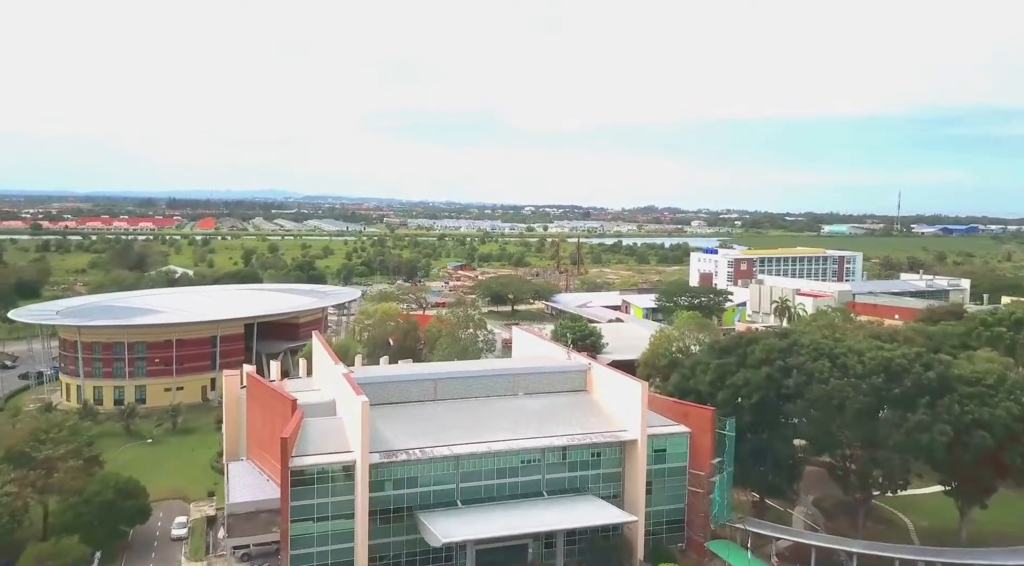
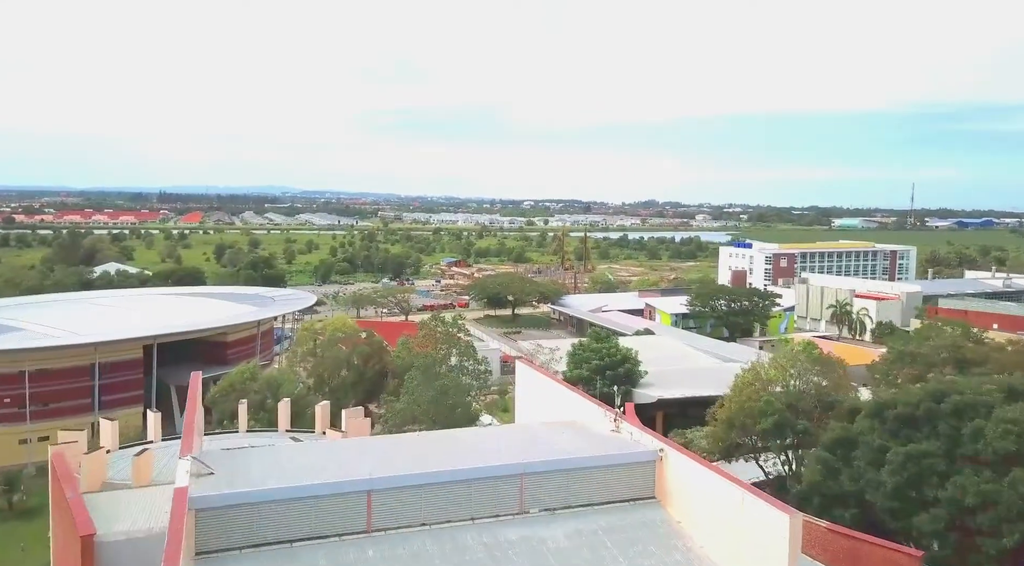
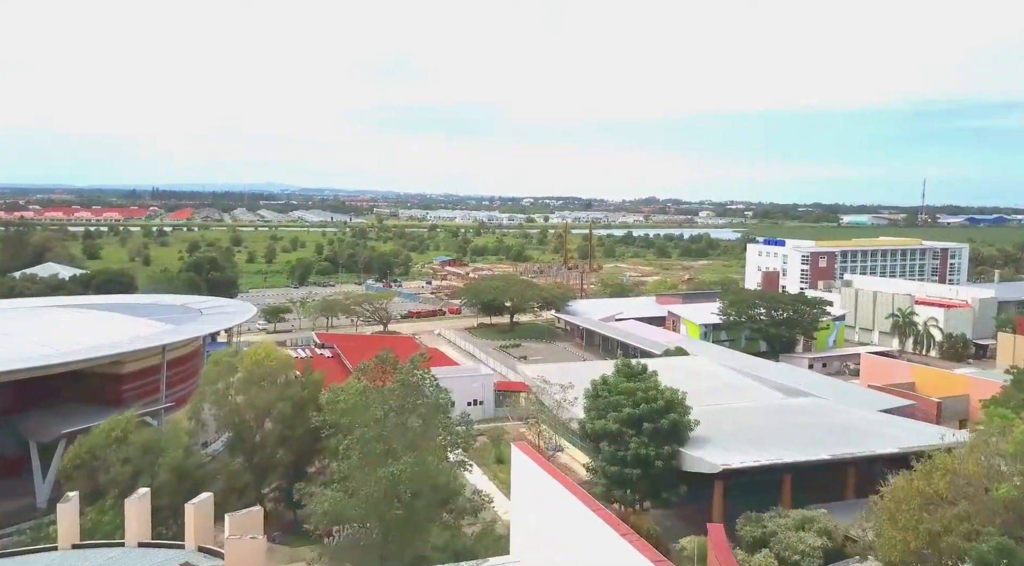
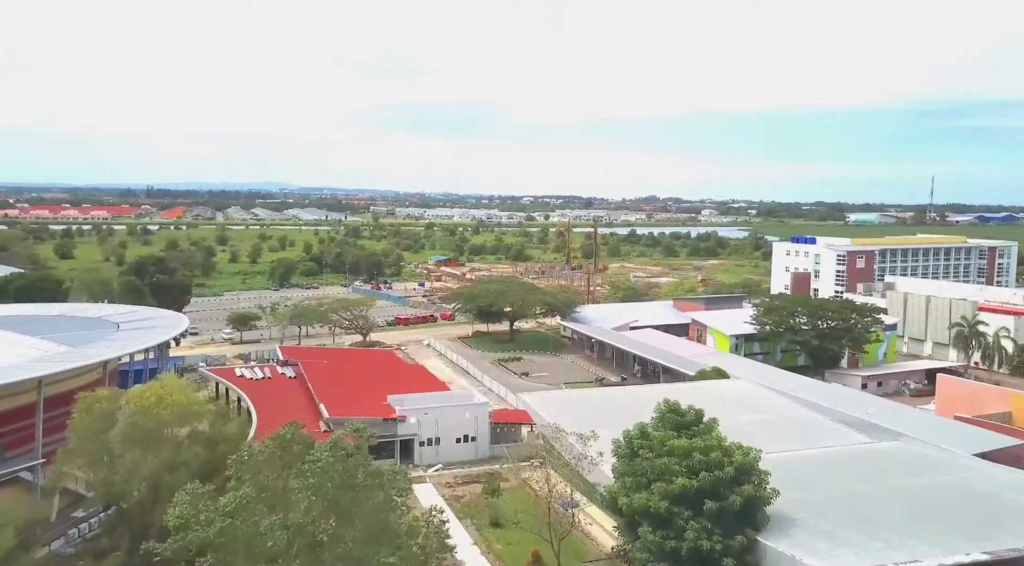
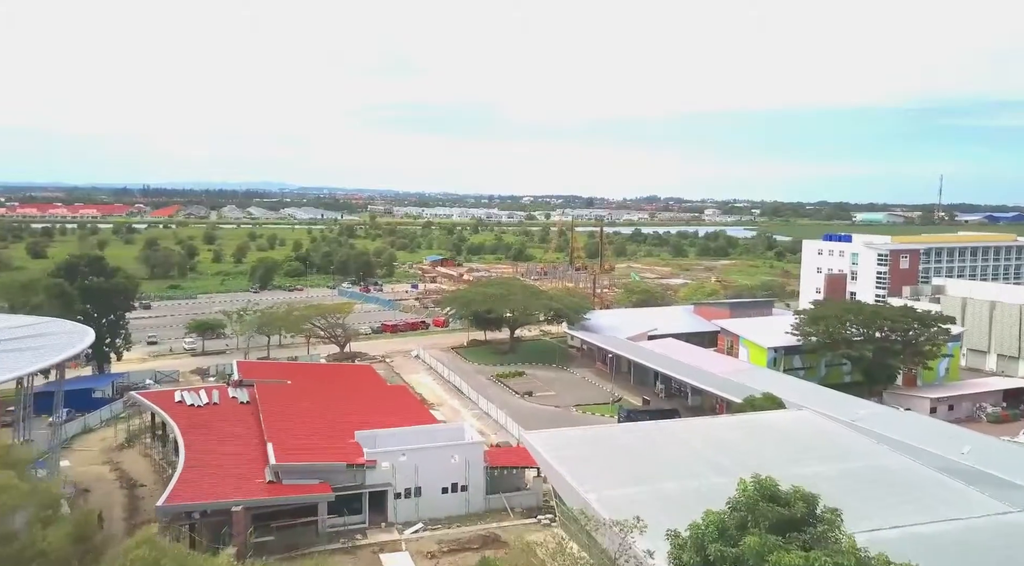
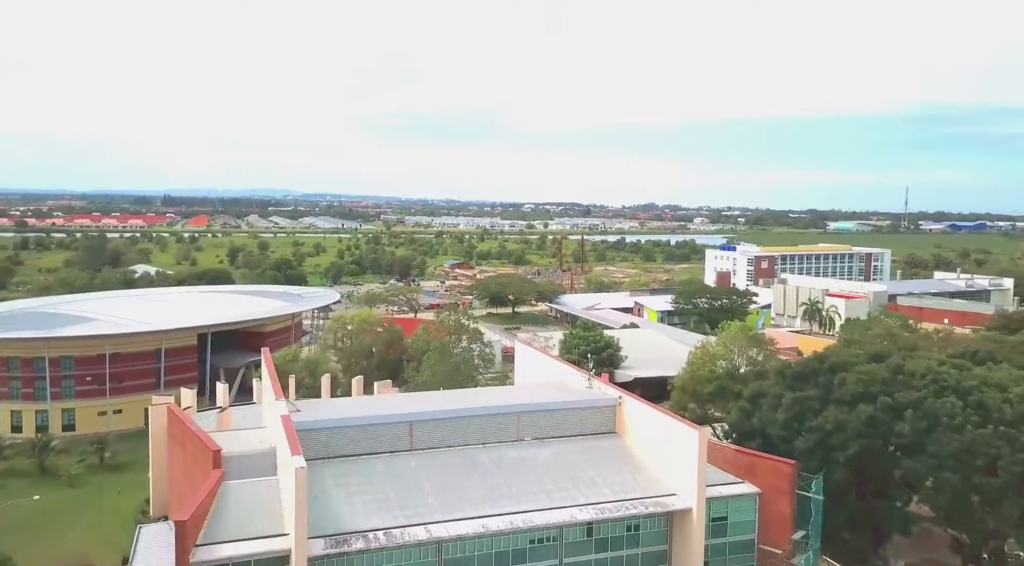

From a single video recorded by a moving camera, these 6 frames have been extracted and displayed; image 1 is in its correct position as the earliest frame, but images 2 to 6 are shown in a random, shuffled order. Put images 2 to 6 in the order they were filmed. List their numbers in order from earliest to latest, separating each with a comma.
6, 2, 3, 4, 5
